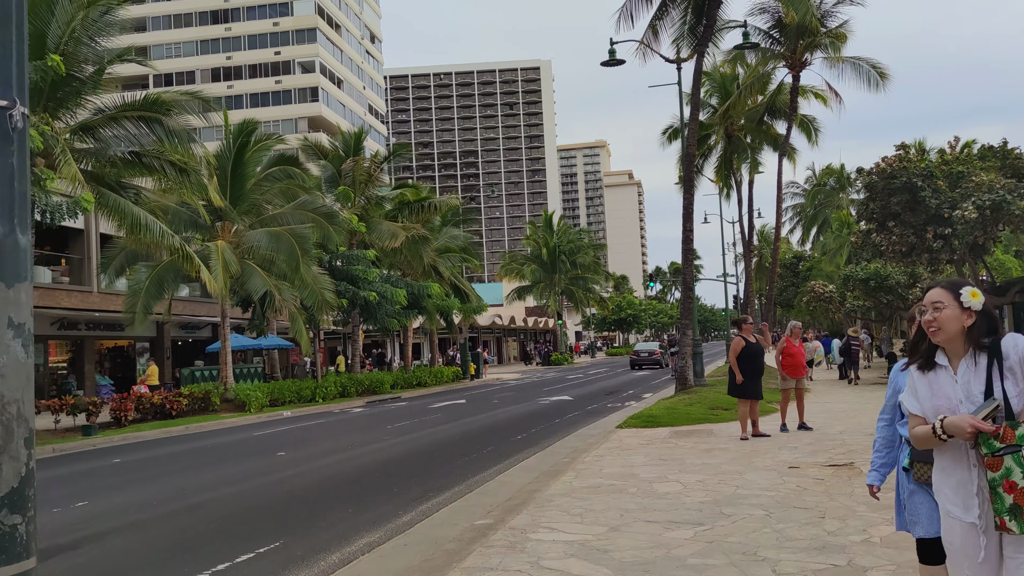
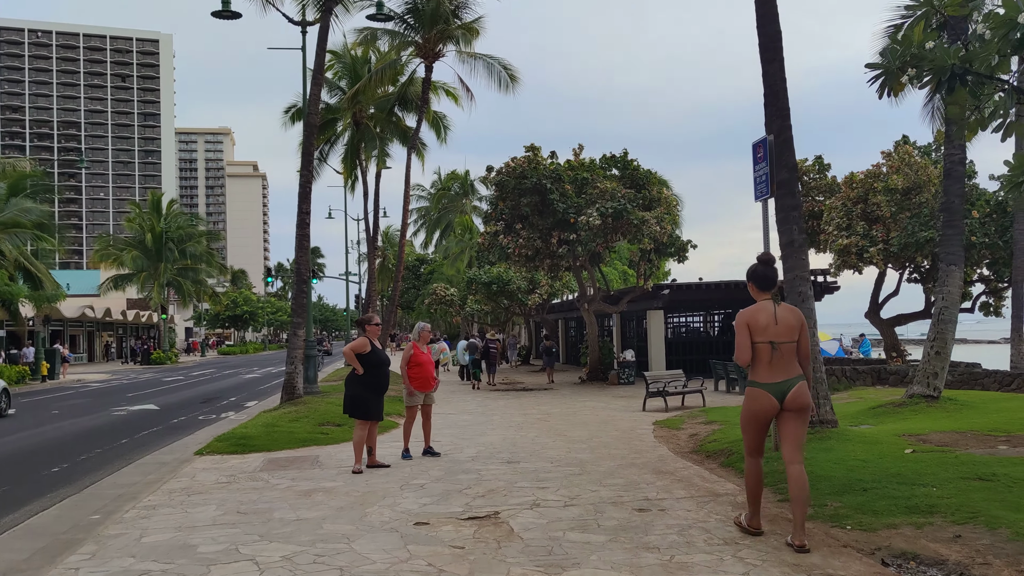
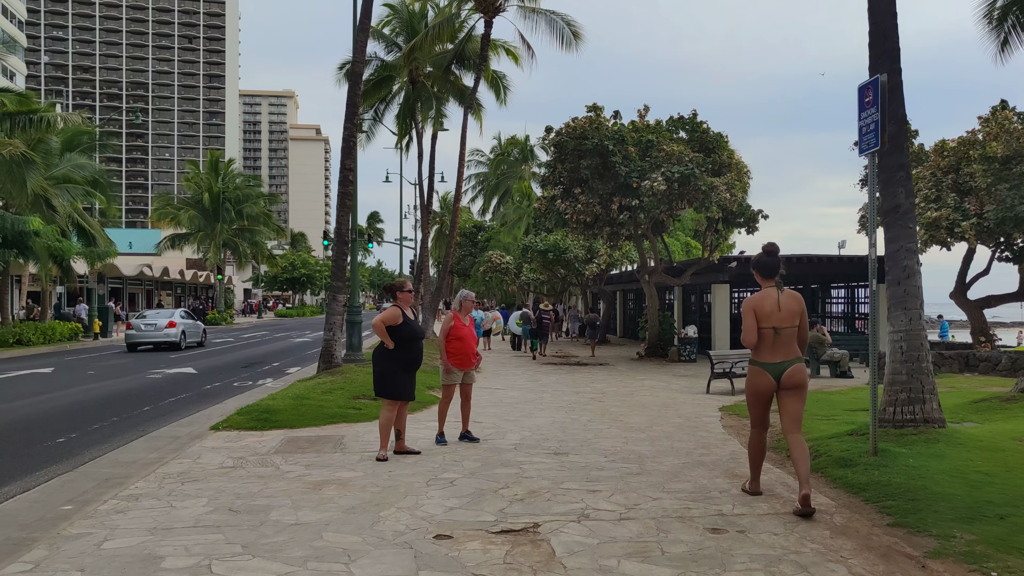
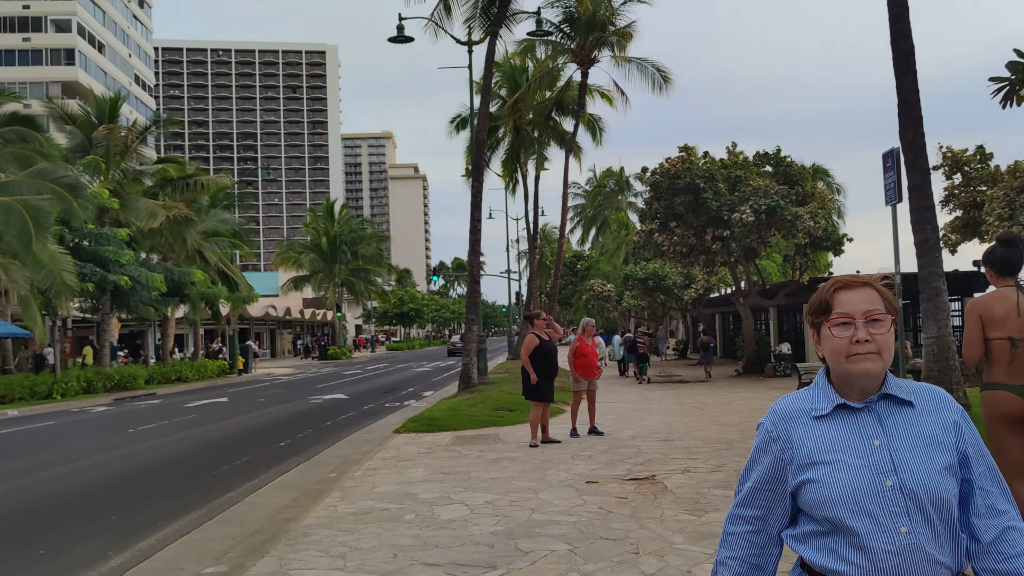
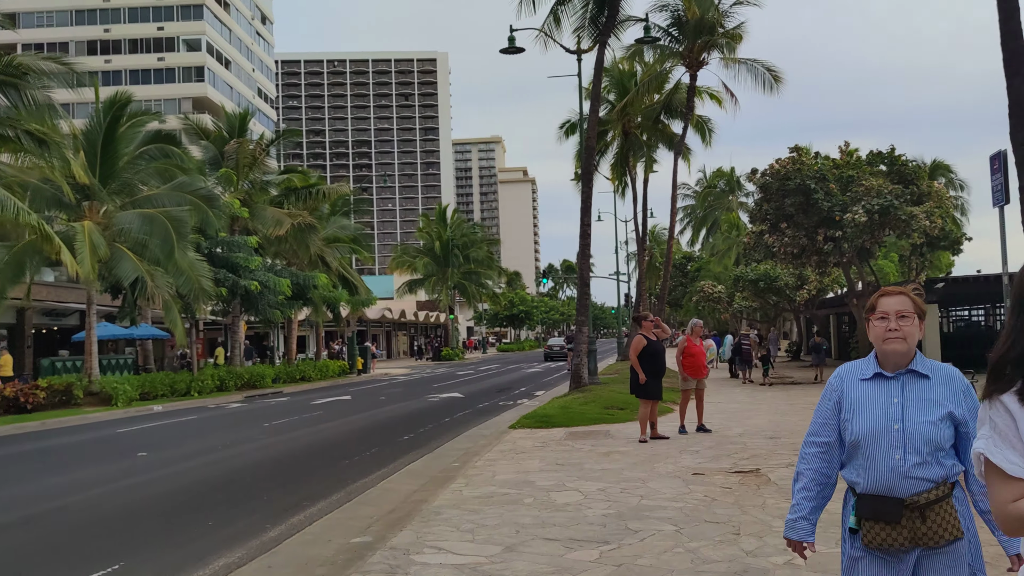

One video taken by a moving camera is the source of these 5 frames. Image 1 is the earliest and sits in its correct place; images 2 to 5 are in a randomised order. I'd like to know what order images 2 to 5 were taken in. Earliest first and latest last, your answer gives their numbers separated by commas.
5, 4, 2, 3
